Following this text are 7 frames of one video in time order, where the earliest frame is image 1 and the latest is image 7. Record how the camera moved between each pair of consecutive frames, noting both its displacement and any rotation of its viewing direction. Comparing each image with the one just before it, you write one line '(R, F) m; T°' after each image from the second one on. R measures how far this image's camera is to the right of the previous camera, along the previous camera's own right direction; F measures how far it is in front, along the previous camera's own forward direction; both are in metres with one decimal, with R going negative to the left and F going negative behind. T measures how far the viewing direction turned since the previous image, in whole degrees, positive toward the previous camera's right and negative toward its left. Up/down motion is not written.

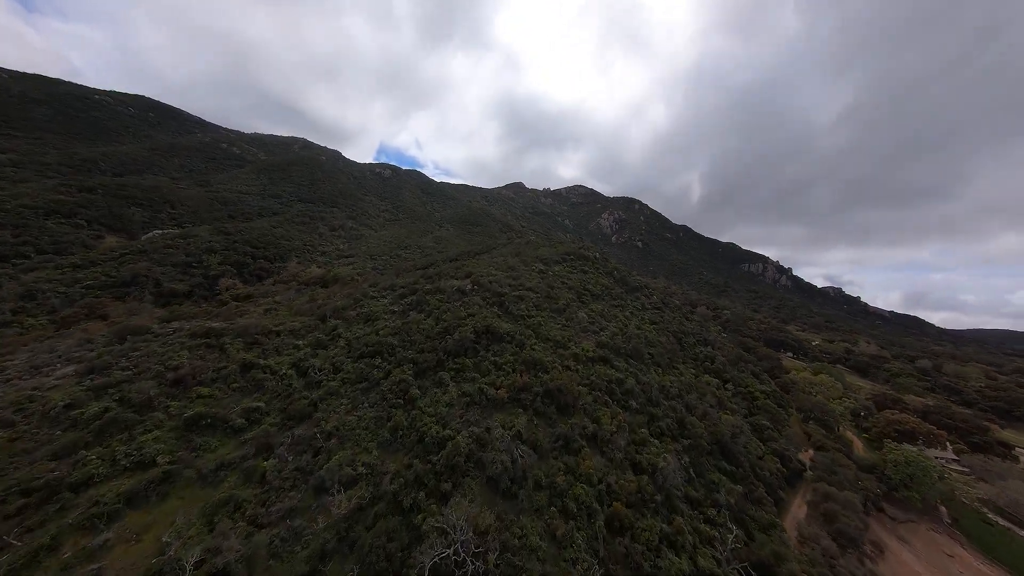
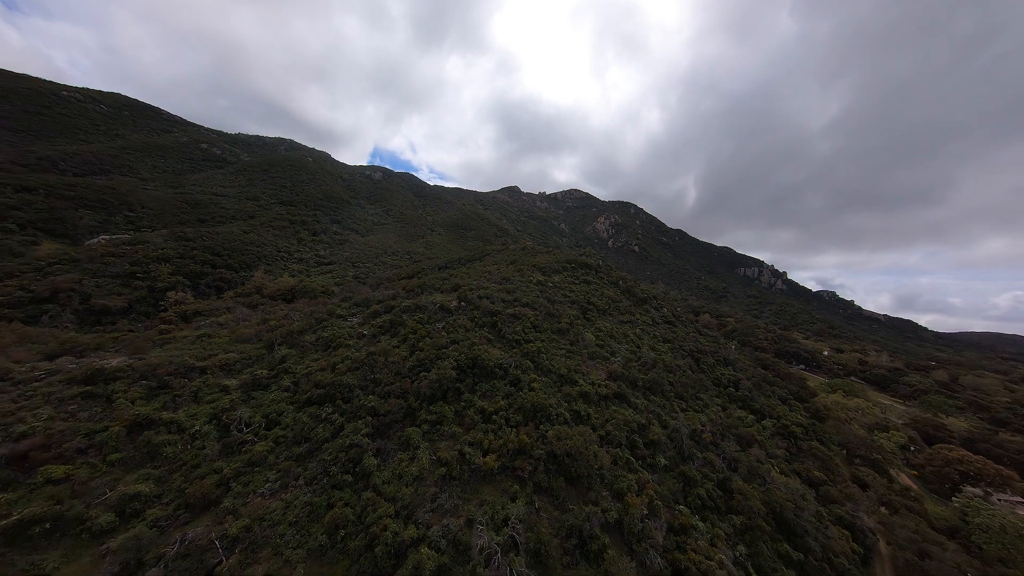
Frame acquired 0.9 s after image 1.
(+0.2, +4.7) m; +1°
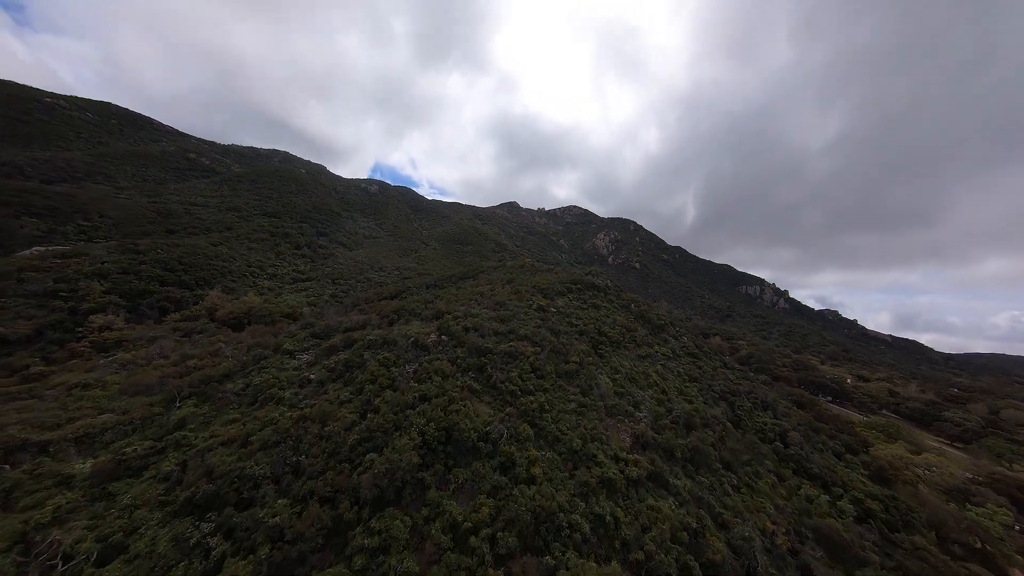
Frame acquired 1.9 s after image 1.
(+0.2, +5.3) m; 0°
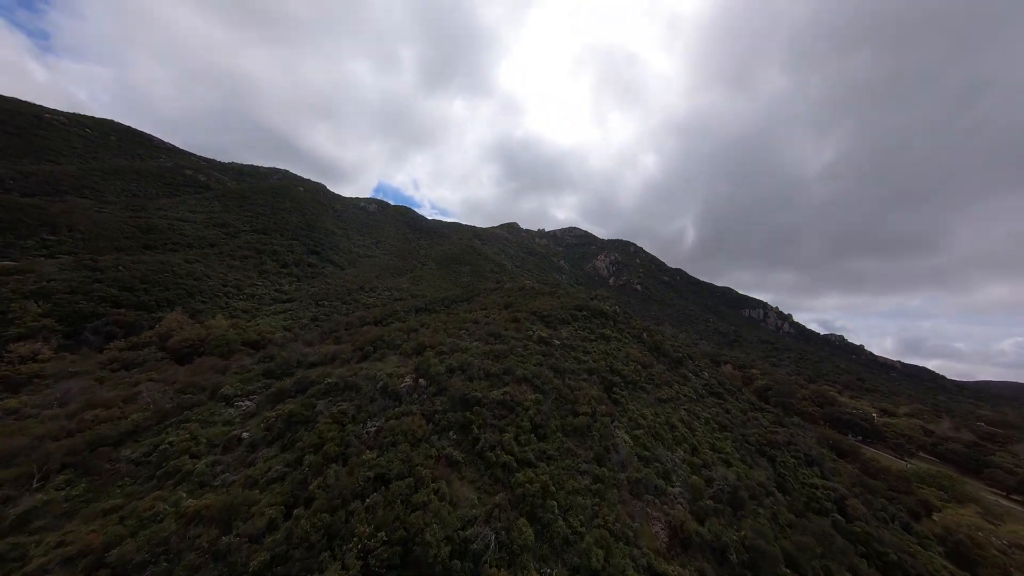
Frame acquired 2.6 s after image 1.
(+0.2, +3.8) m; 0°
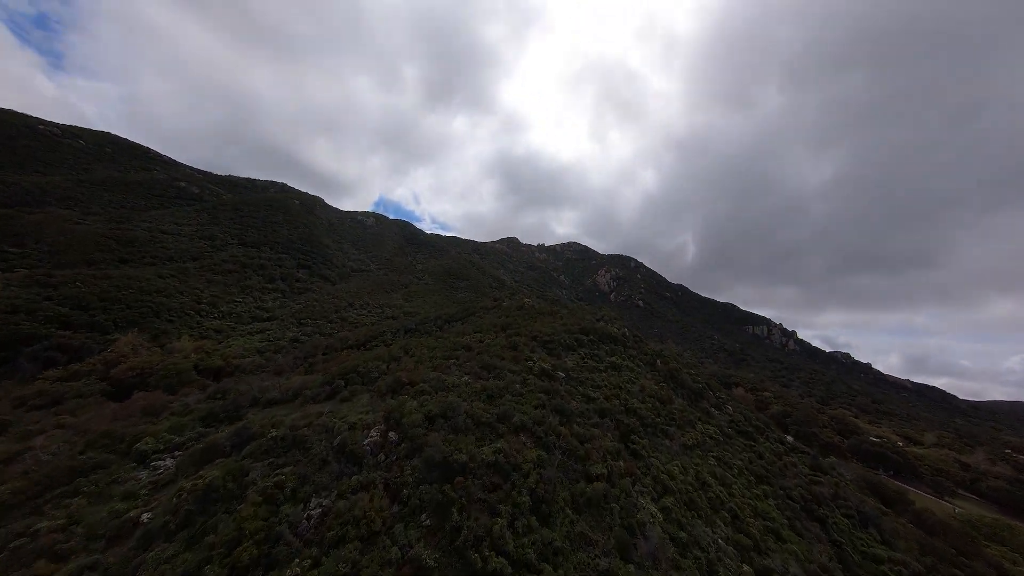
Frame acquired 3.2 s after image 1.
(+0.2, +3.2) m; 0°
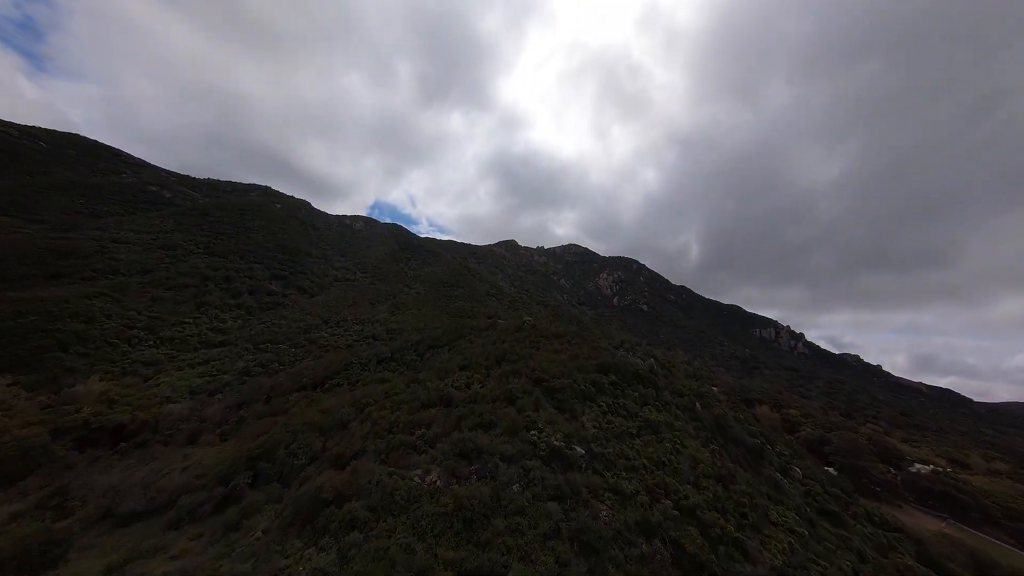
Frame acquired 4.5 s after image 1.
(+0.3, +6.8) m; 0°
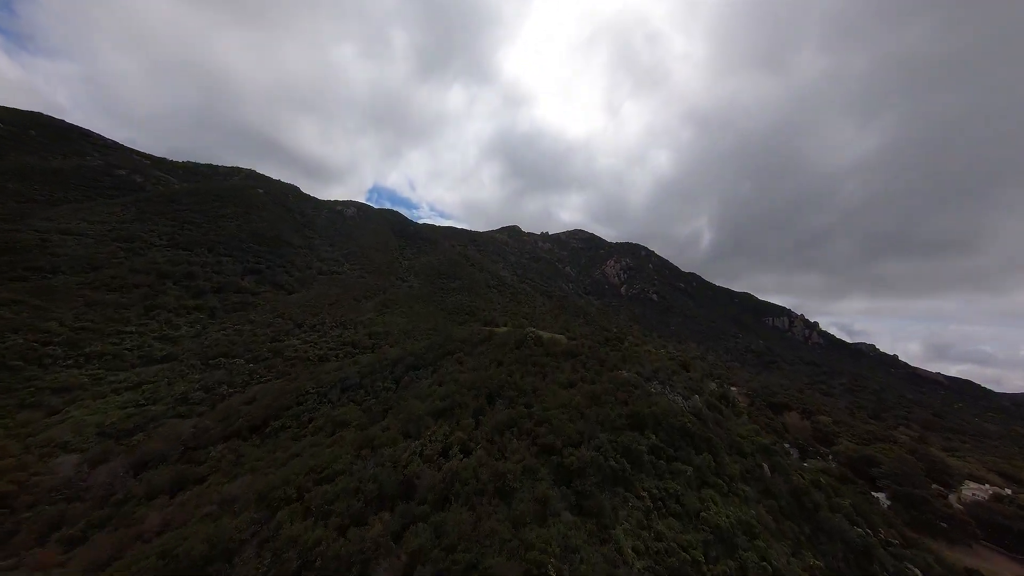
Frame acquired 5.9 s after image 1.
(+0.4, +6.9) m; -1°
